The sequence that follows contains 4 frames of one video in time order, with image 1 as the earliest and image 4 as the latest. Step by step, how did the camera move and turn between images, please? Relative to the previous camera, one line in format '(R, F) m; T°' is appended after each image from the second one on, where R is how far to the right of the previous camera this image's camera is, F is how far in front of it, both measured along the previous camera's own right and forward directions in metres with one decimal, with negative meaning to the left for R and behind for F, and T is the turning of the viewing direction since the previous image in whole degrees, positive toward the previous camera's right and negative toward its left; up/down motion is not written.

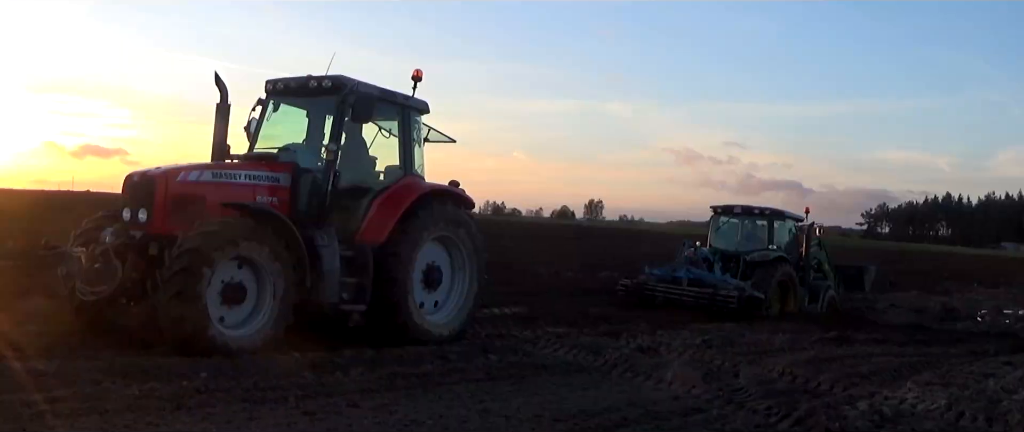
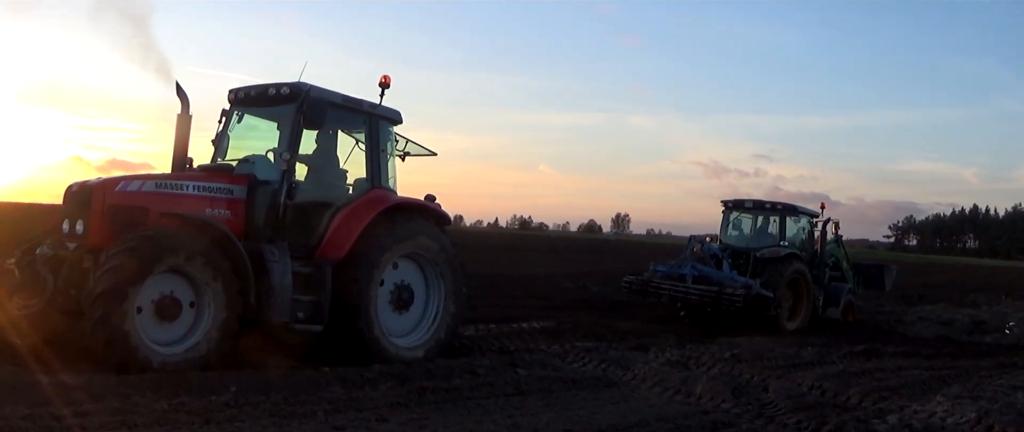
(-0.1, 0.0) m; -1°
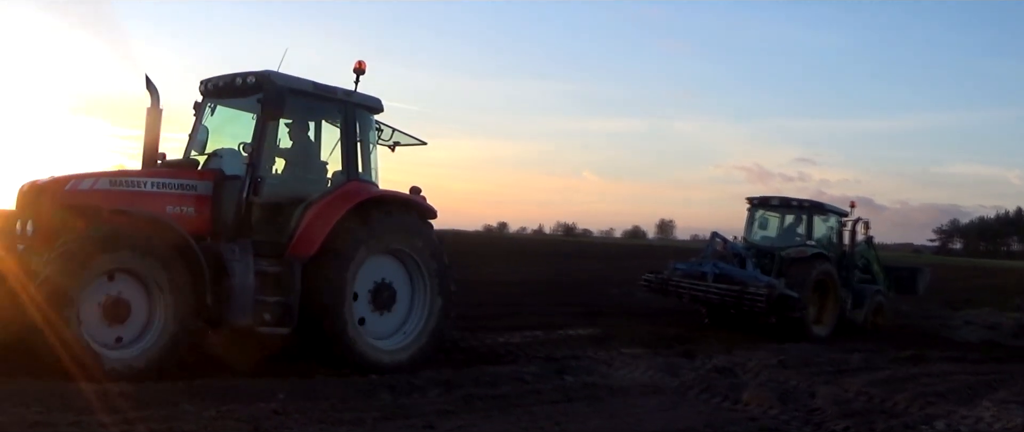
(-0.2, 0.0) m; -1°
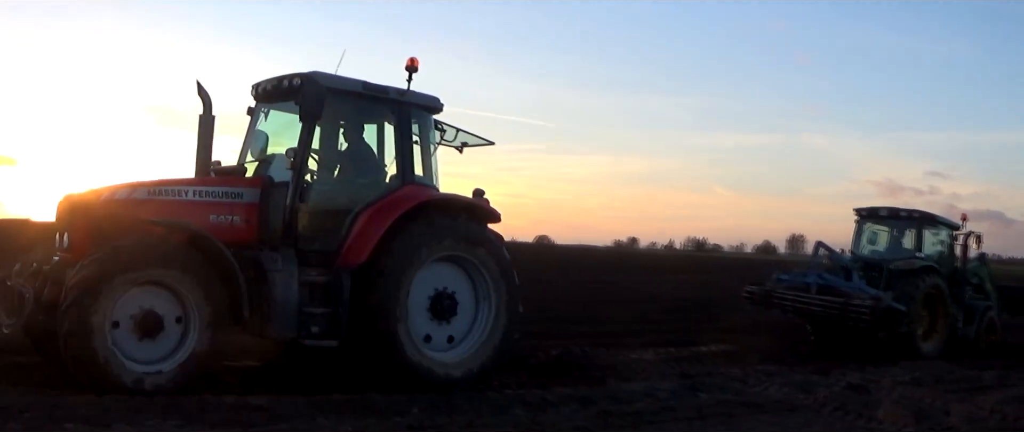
(+1.9, -0.6) m; -17°
